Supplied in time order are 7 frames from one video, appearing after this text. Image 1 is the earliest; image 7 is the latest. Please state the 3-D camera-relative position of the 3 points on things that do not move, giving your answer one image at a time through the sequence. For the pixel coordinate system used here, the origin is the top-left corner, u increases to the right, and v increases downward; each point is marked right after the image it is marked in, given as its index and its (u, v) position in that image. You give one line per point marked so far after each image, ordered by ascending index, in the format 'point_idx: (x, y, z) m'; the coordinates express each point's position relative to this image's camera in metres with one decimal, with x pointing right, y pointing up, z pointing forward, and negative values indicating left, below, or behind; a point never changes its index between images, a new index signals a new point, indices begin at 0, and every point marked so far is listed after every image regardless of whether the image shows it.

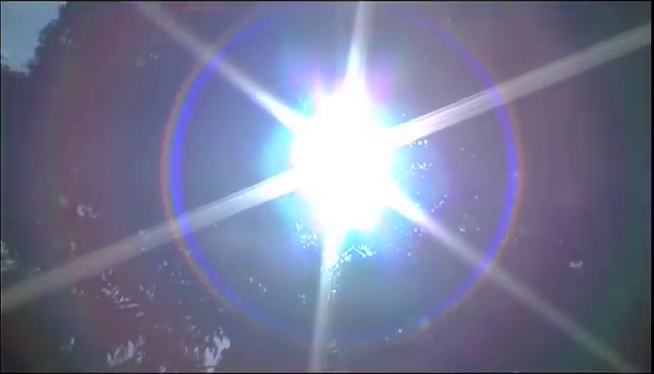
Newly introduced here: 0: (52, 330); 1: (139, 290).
0: (-1.4, -0.7, +4.1) m
1: (-1.0, -0.6, +4.3) m
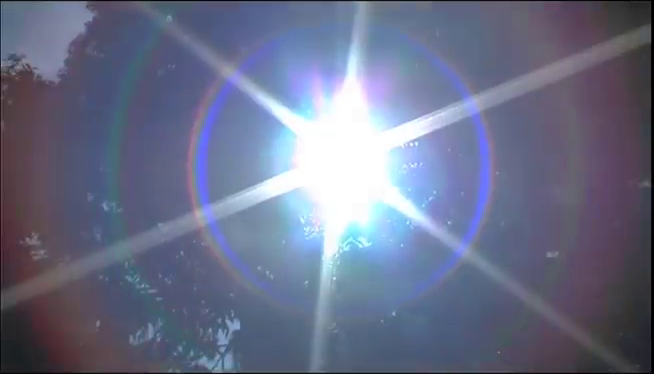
0: (-1.4, -0.7, +4.6) m
1: (-1.0, -0.5, +4.7) m
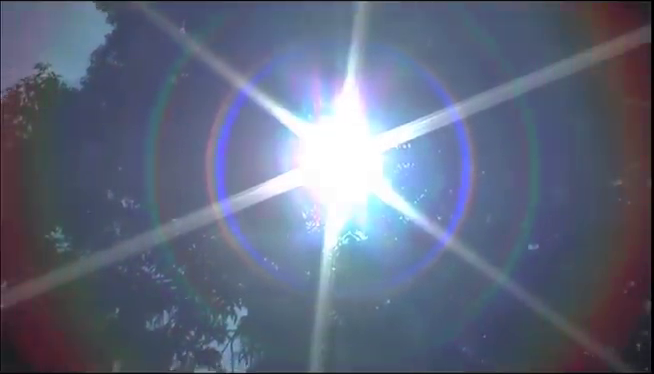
0: (-1.4, -0.7, +5.0) m
1: (-1.0, -0.5, +5.2) m
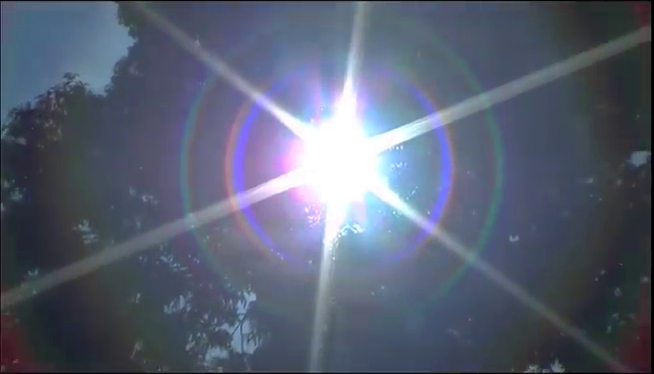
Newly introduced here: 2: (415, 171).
0: (-1.4, -0.7, +5.6) m
1: (-1.0, -0.5, +5.7) m
2: (+0.6, +0.1, +5.8) m
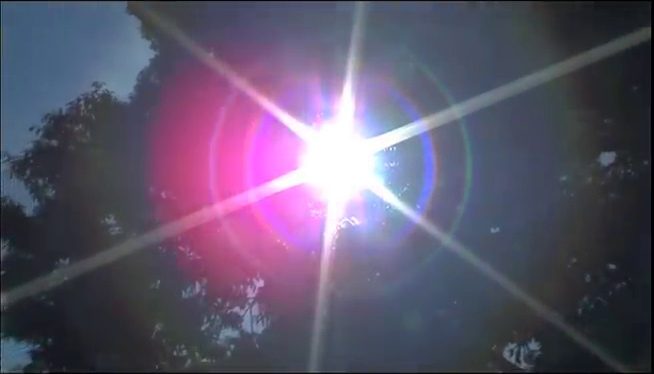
0: (-1.4, -0.7, +6.2) m
1: (-1.0, -0.5, +6.4) m
2: (+0.6, +0.1, +6.4) m
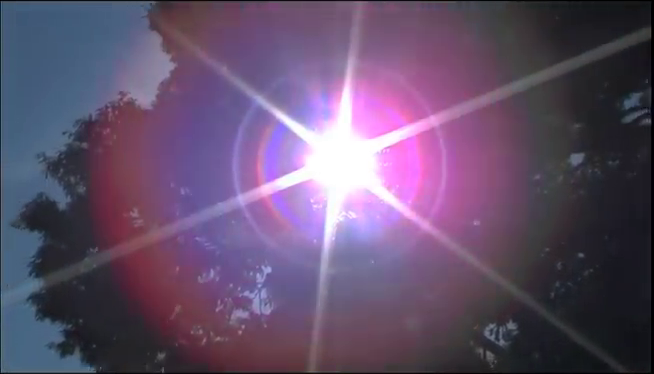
0: (-1.4, -0.7, +7.0) m
1: (-1.0, -0.5, +7.1) m
2: (+0.6, +0.2, +7.2) m
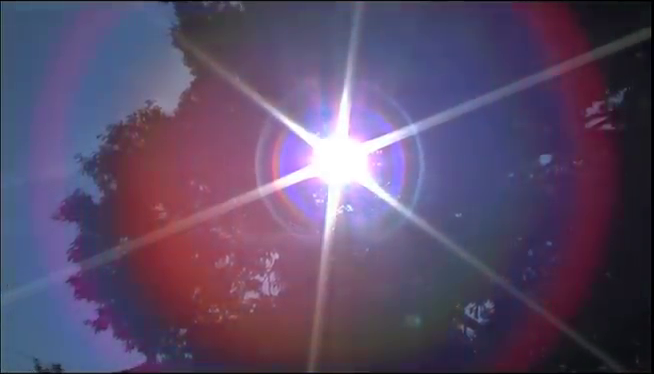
0: (-1.4, -0.6, +8.0) m
1: (-1.0, -0.4, +8.1) m
2: (+0.7, +0.2, +8.2) m
